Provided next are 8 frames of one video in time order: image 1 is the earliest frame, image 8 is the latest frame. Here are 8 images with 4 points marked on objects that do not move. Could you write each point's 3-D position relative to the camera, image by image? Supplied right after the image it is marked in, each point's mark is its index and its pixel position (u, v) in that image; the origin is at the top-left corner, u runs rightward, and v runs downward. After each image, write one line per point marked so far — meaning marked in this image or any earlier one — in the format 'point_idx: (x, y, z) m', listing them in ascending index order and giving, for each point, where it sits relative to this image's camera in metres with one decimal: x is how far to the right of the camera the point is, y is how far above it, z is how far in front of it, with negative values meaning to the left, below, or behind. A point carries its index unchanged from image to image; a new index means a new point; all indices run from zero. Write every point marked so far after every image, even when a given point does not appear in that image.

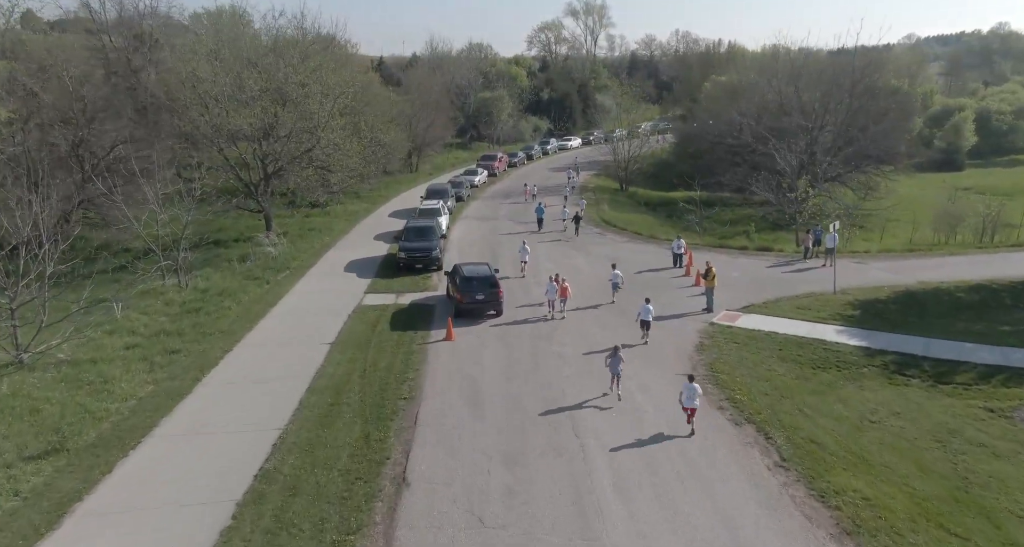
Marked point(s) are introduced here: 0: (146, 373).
0: (-7.7, -2.1, +16.6) m
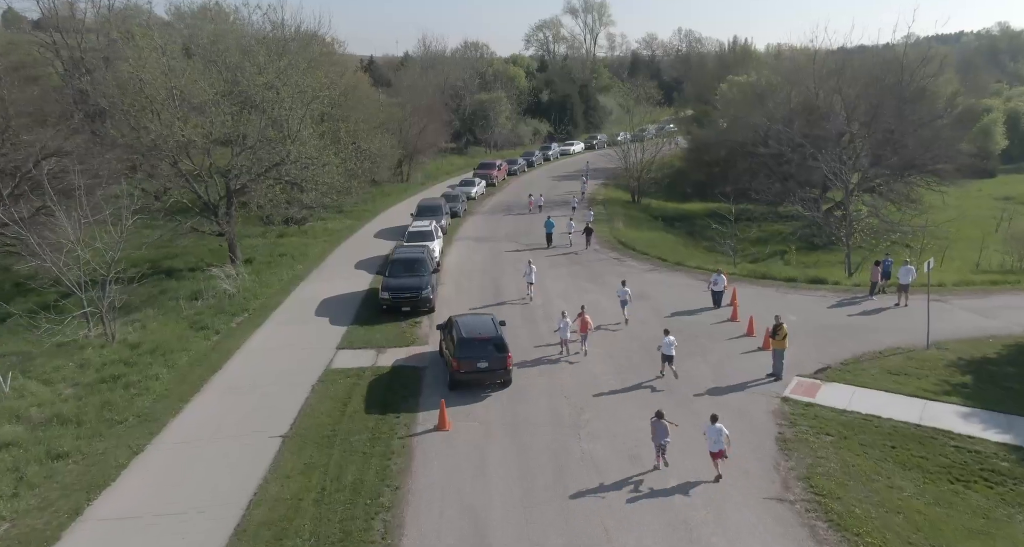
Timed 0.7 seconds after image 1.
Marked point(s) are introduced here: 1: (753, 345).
0: (-7.4, -3.3, +11.7) m
1: (+5.9, -1.8, +19.6) m
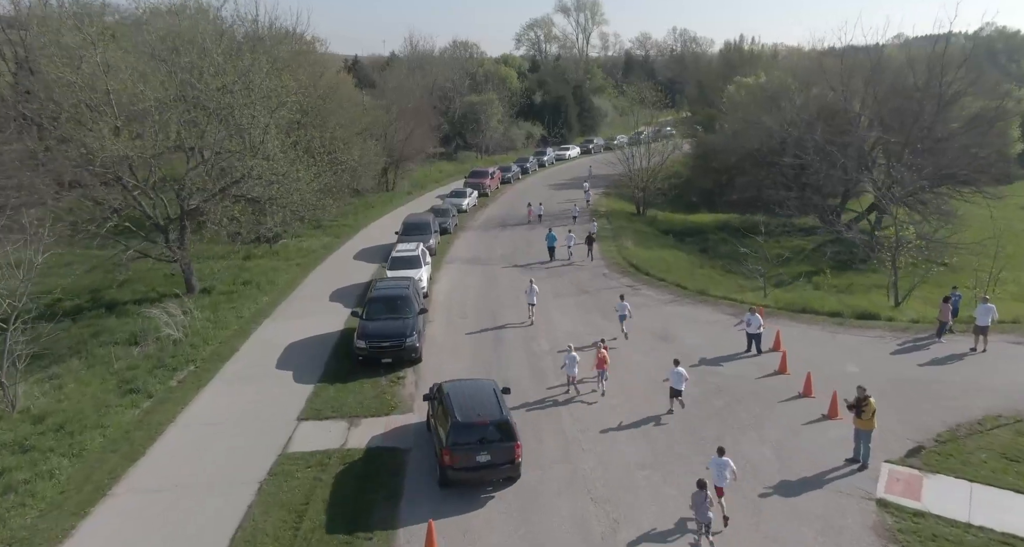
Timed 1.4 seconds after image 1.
0: (-7.2, -4.3, +7.7) m
1: (+6.0, -2.7, +15.8) m
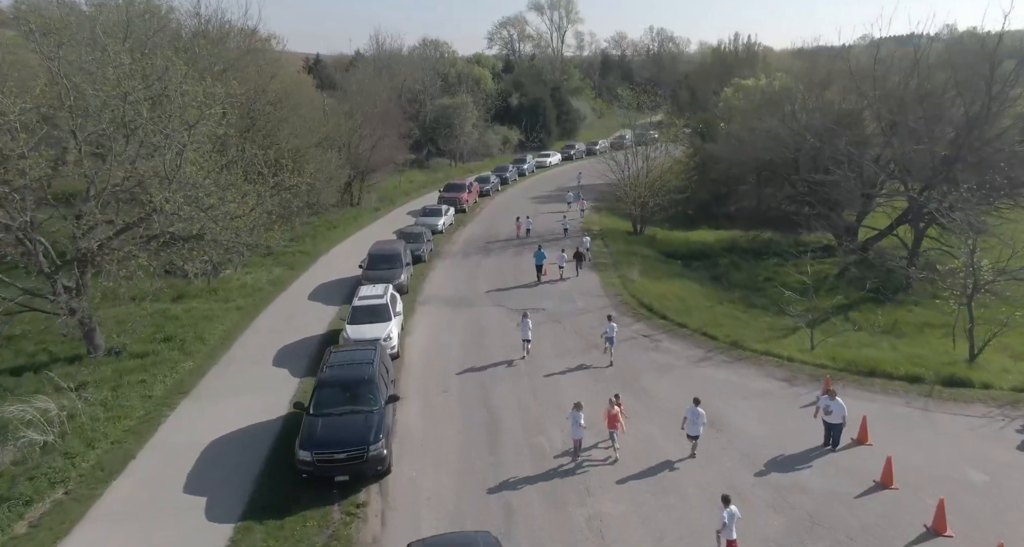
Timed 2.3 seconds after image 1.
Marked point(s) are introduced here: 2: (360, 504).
0: (-6.7, -5.7, +2.3) m
1: (+6.2, -4.0, +10.8) m
2: (-2.5, -3.7, +12.8) m
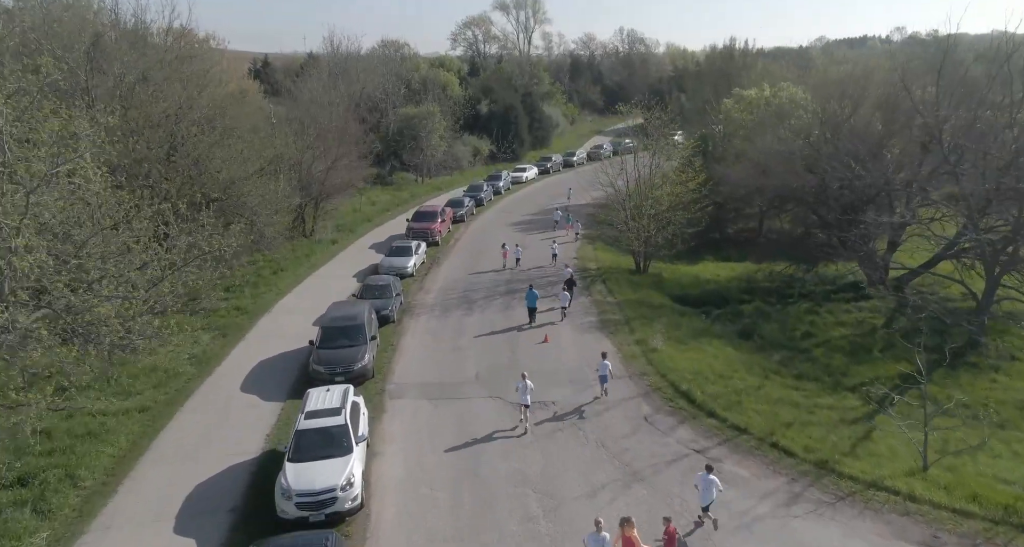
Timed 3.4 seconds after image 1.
0: (-5.5, -7.7, -4.1) m
1: (+6.9, -5.9, +5.0) m
2: (-1.9, -5.7, +6.6) m
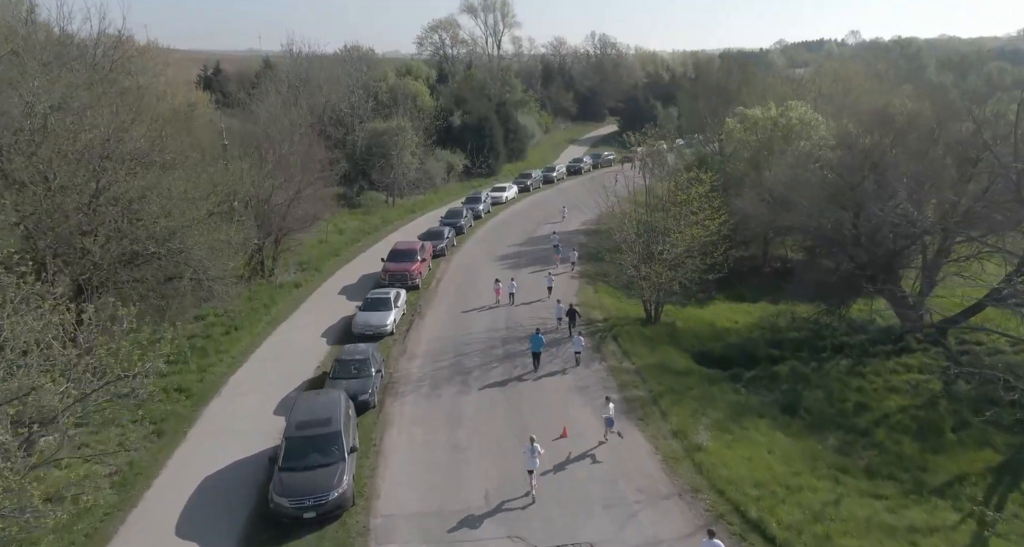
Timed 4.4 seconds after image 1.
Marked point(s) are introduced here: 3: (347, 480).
0: (-3.9, -9.7, -8.9) m
1: (+8.1, -7.8, +0.8) m
2: (-0.7, -7.6, +1.9) m
3: (-3.3, -4.0, +15.5) m
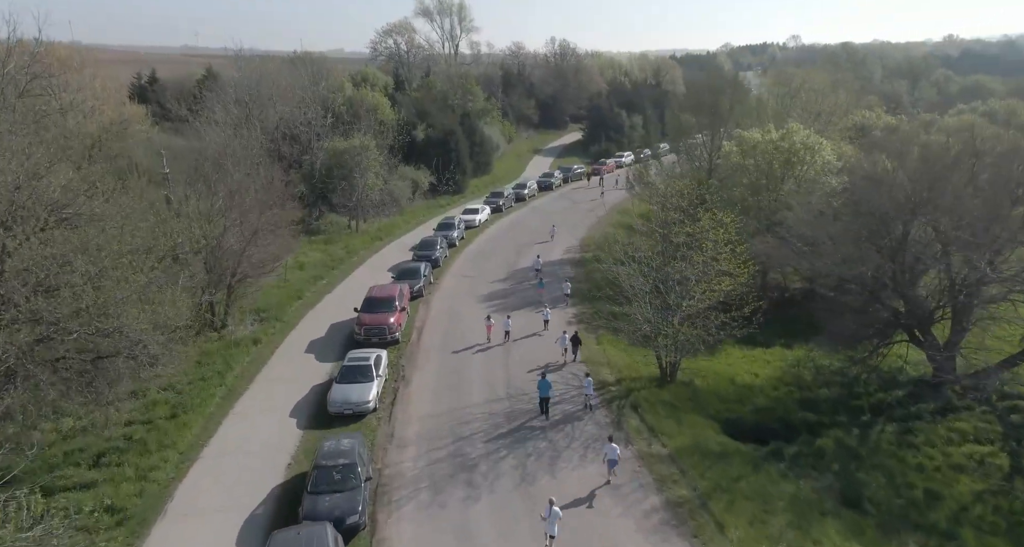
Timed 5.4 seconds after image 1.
0: (-1.4, -11.5, -13.1) m
1: (+9.9, -9.5, -2.7) m
2: (+1.0, -9.4, -2.1) m
3: (-2.4, -5.8, +11.2) m
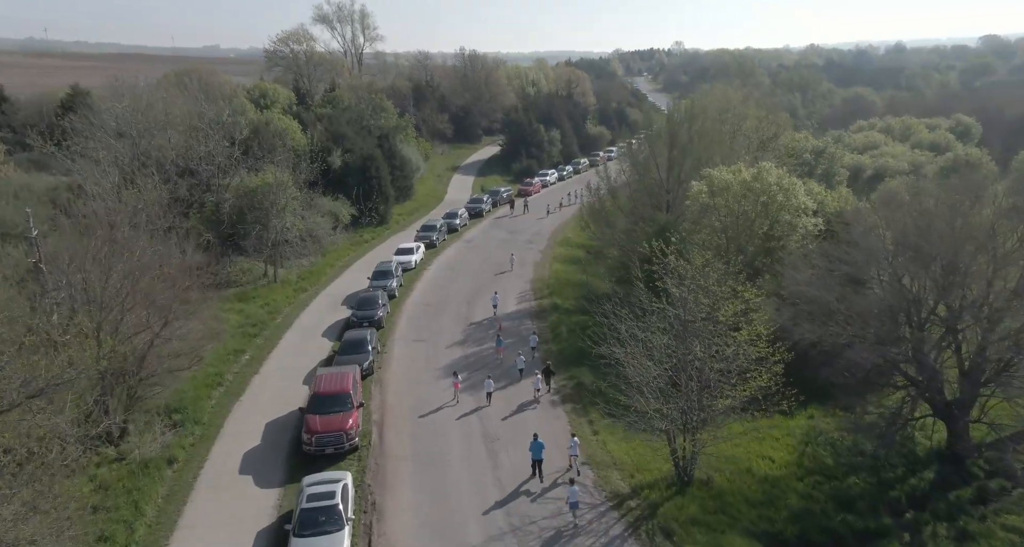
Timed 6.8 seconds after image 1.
0: (+3.8, -13.8, -17.8) m
1: (+13.6, -11.6, -5.9) m
2: (+4.7, -11.8, -6.5) m
3: (-0.5, -8.3, +6.2) m
